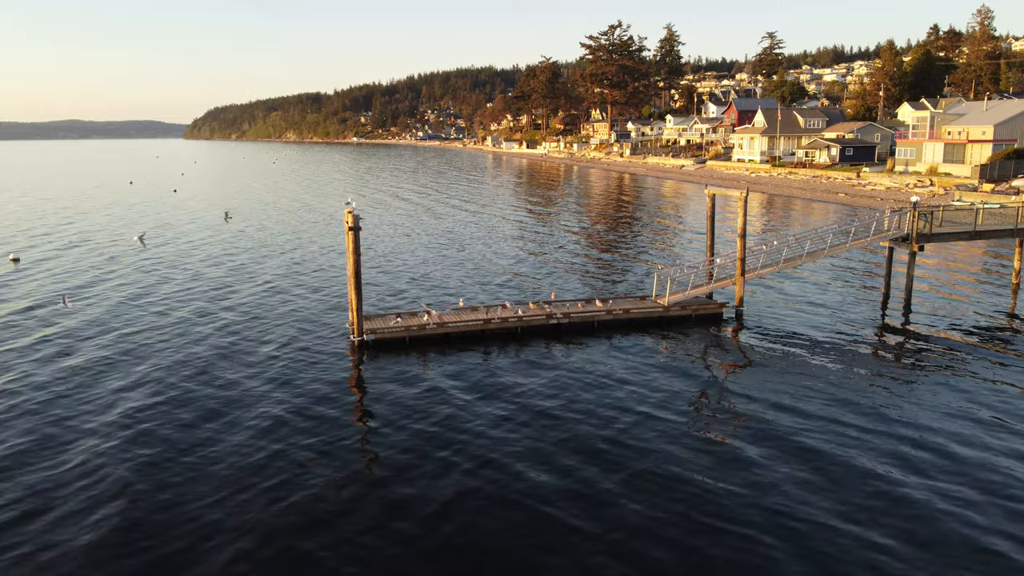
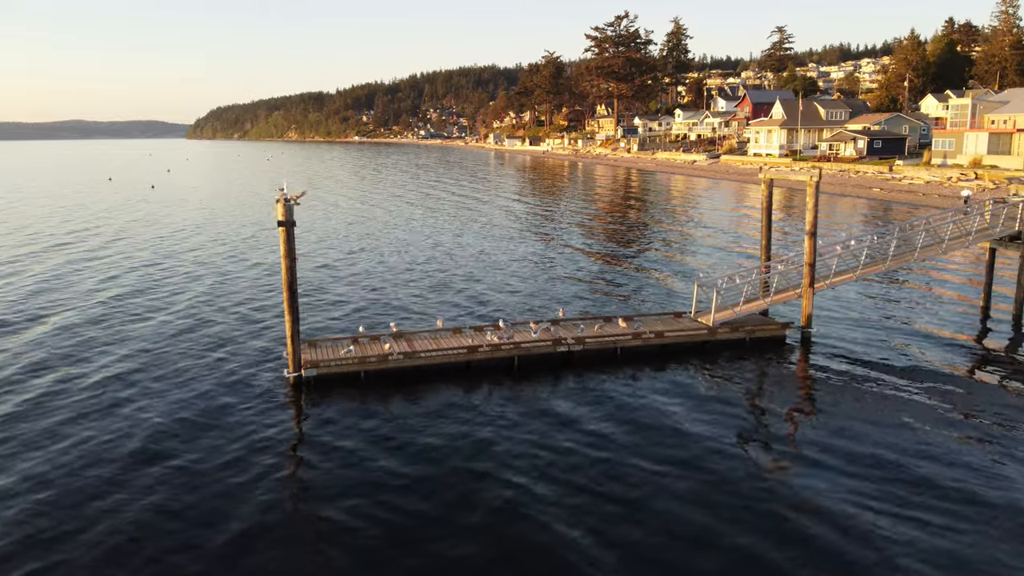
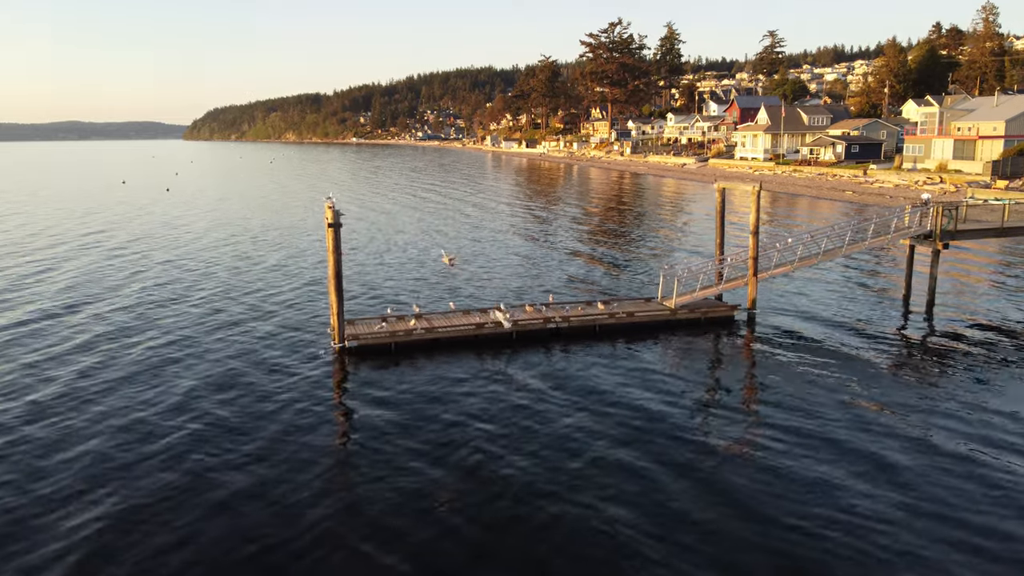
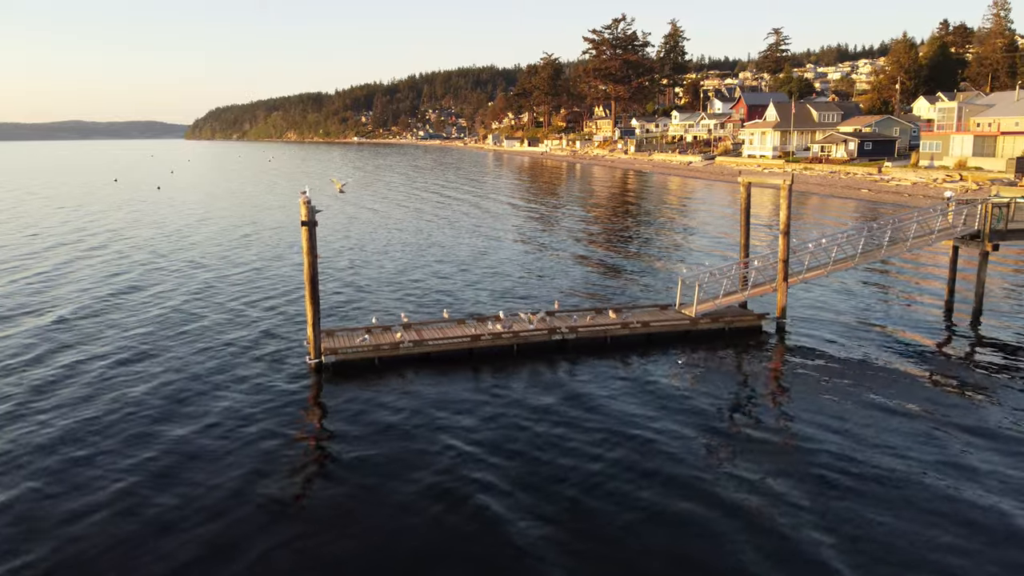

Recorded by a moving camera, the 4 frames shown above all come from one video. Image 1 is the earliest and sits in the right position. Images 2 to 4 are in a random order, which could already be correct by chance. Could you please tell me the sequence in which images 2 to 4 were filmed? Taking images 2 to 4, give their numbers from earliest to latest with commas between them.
3, 4, 2
